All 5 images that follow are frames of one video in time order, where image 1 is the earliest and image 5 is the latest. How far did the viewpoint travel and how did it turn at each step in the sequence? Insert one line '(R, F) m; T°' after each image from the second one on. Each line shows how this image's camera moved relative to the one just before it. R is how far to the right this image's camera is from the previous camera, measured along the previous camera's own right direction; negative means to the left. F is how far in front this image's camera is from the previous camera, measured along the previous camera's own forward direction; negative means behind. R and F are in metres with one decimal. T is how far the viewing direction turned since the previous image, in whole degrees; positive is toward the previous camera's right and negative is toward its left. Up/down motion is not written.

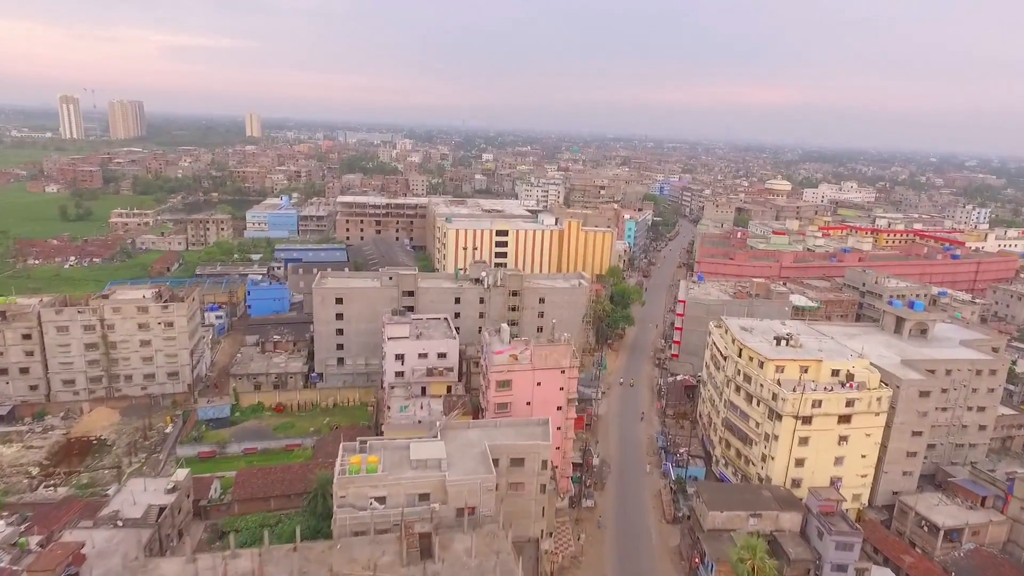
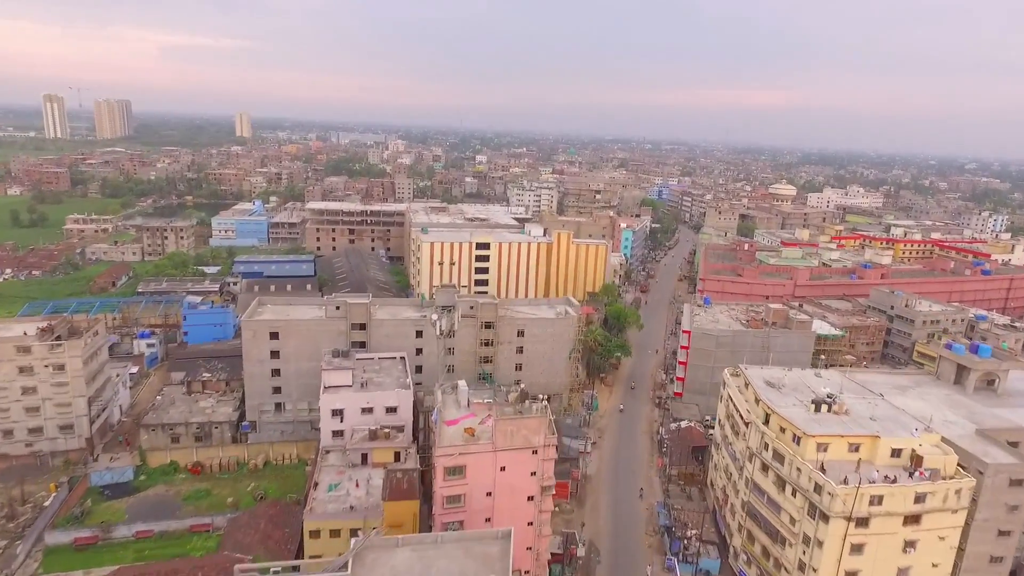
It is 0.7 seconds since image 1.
(+1.2, +5.9) m; 0°
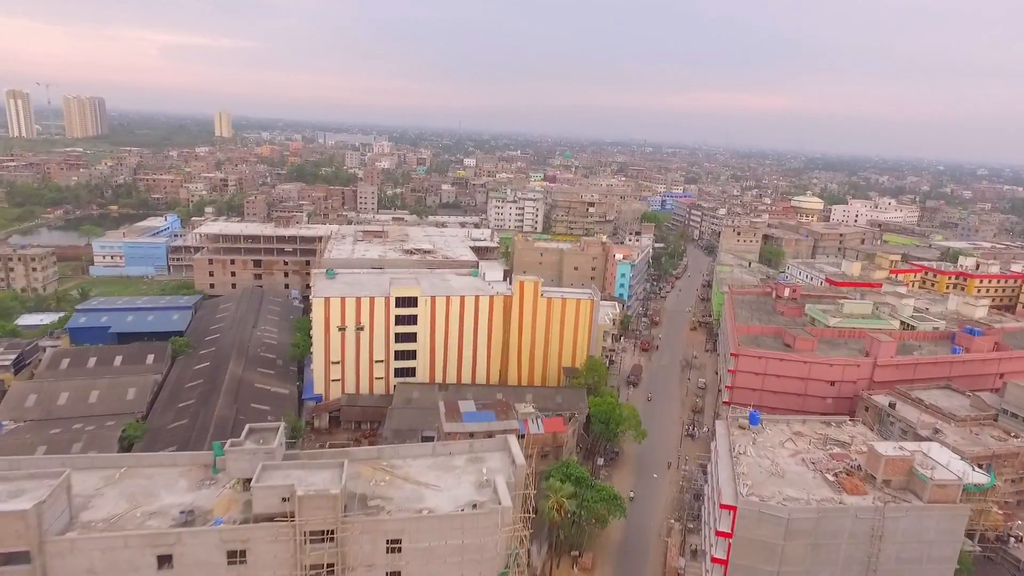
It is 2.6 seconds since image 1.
(+3.3, +16.1) m; 0°
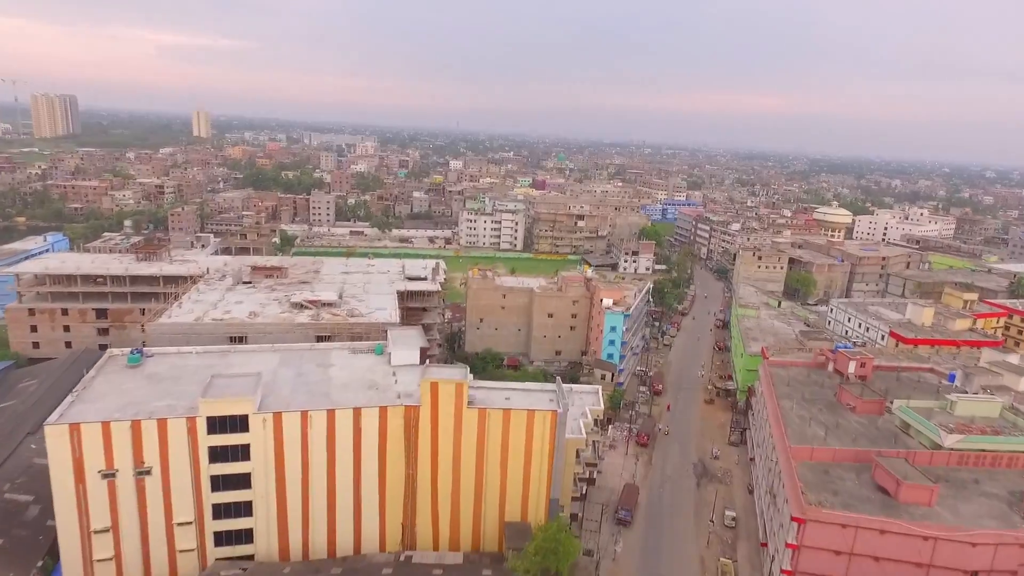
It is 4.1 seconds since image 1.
(+3.1, +13.9) m; 0°
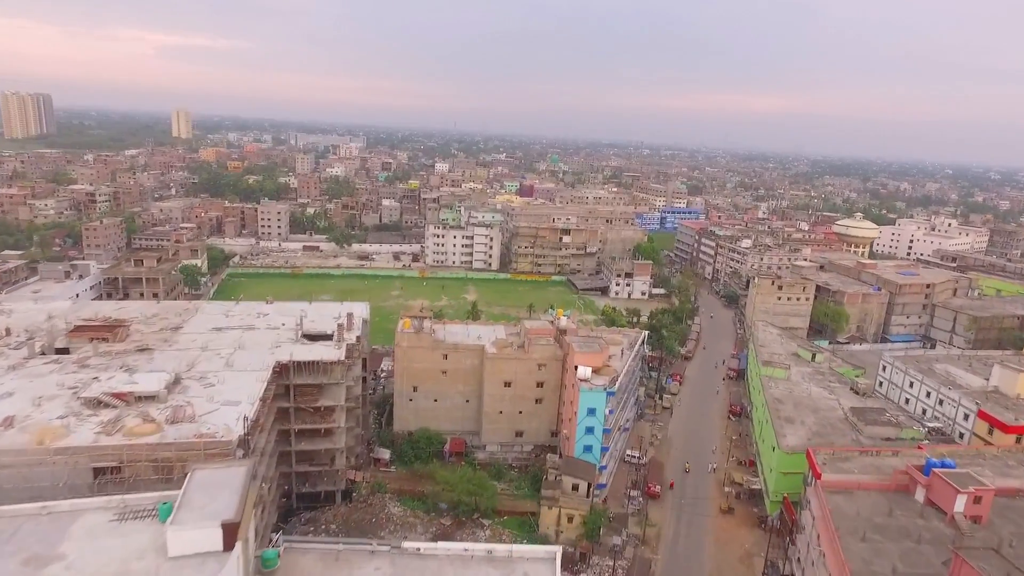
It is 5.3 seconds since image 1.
(+2.6, +10.8) m; 0°
